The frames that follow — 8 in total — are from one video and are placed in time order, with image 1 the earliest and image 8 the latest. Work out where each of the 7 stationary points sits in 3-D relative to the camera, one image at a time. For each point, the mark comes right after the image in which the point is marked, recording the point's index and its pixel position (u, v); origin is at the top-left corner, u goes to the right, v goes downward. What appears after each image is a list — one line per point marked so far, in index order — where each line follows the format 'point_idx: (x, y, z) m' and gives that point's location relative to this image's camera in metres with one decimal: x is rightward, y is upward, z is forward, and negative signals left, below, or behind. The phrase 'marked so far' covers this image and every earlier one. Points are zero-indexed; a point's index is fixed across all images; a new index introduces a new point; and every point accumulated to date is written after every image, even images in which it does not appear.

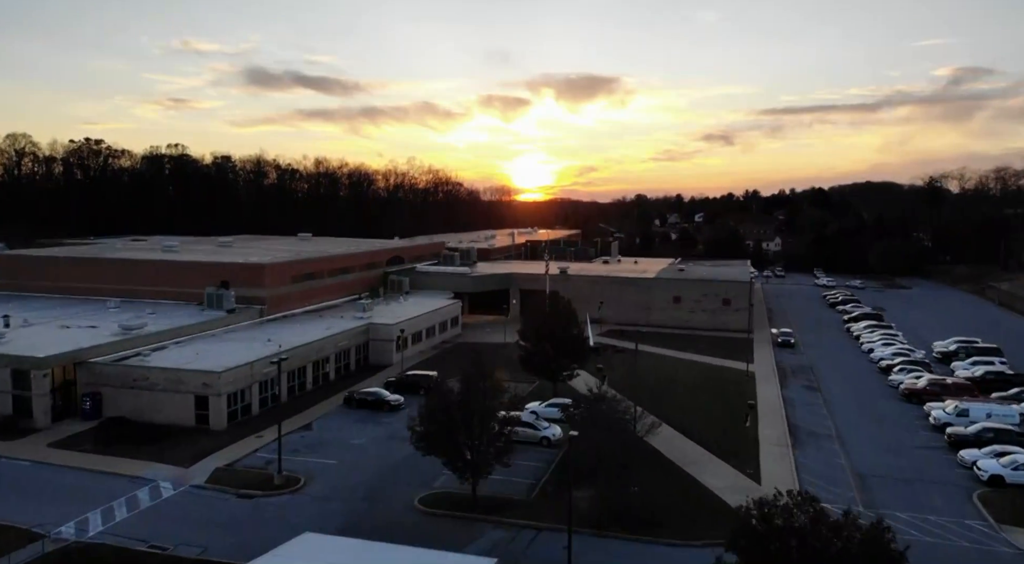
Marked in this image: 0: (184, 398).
0: (-8.7, -3.1, +18.7) m
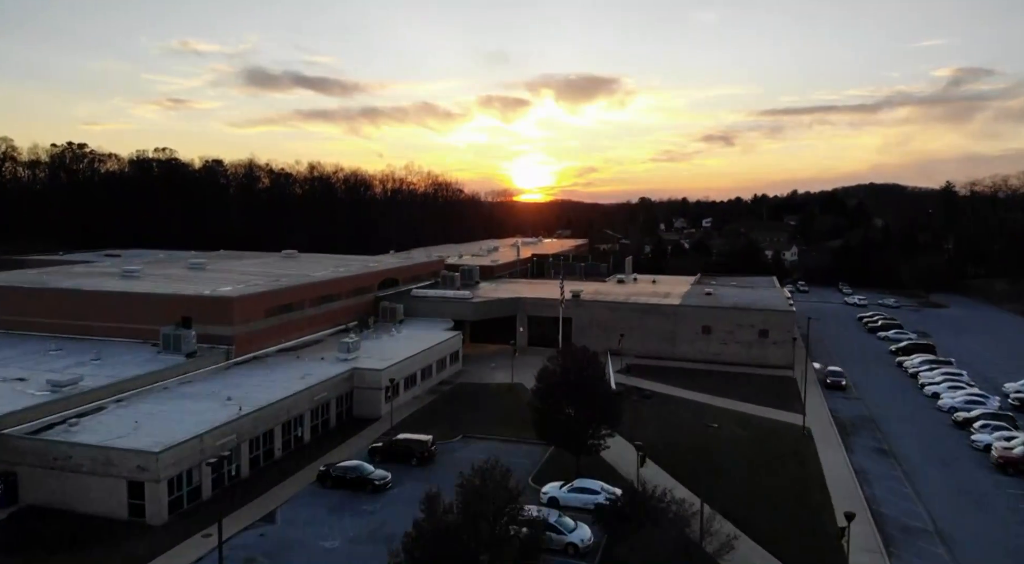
0: (-8.3, -4.2, +14.9) m
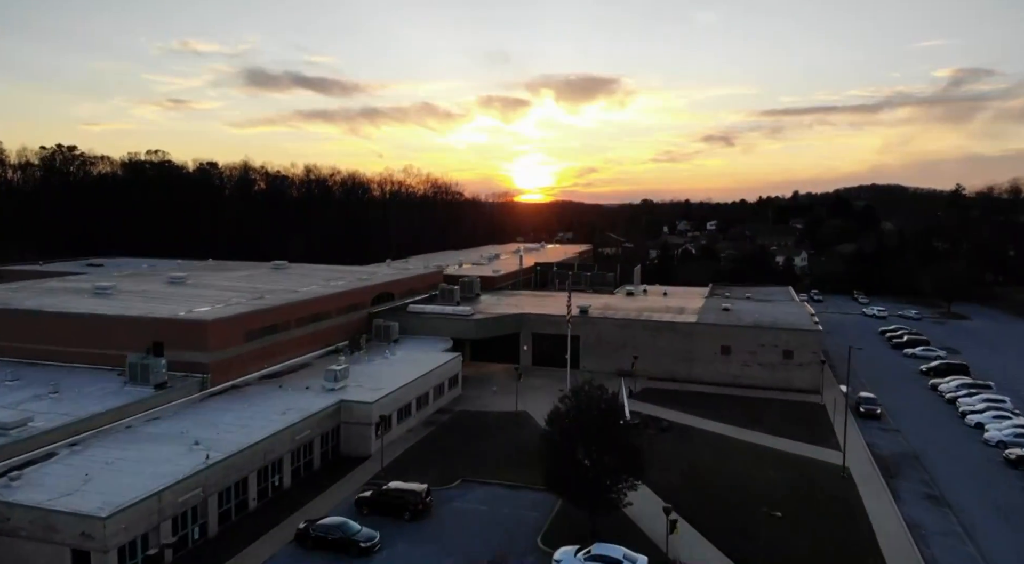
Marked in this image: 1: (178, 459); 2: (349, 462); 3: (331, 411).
0: (-8.2, -4.9, +12.7) m
1: (-7.2, -3.8, +15.2) m
2: (-4.4, -4.8, +19.0) m
3: (-4.8, -3.4, +18.9) m
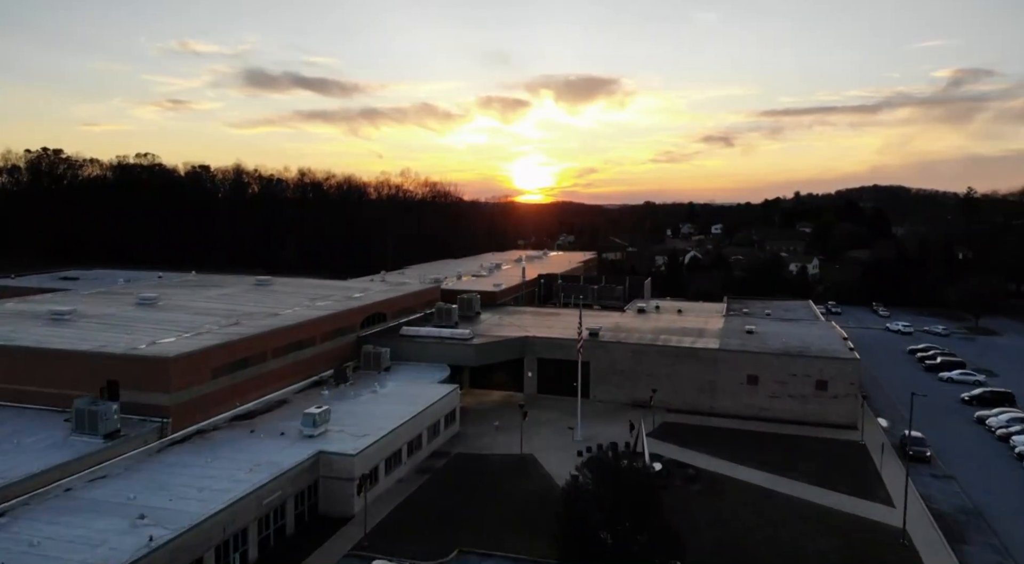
0: (-8.1, -5.6, +10.1) m
1: (-7.0, -4.6, +12.6) m
2: (-4.2, -5.6, +16.4) m
3: (-4.7, -4.2, +16.3) m
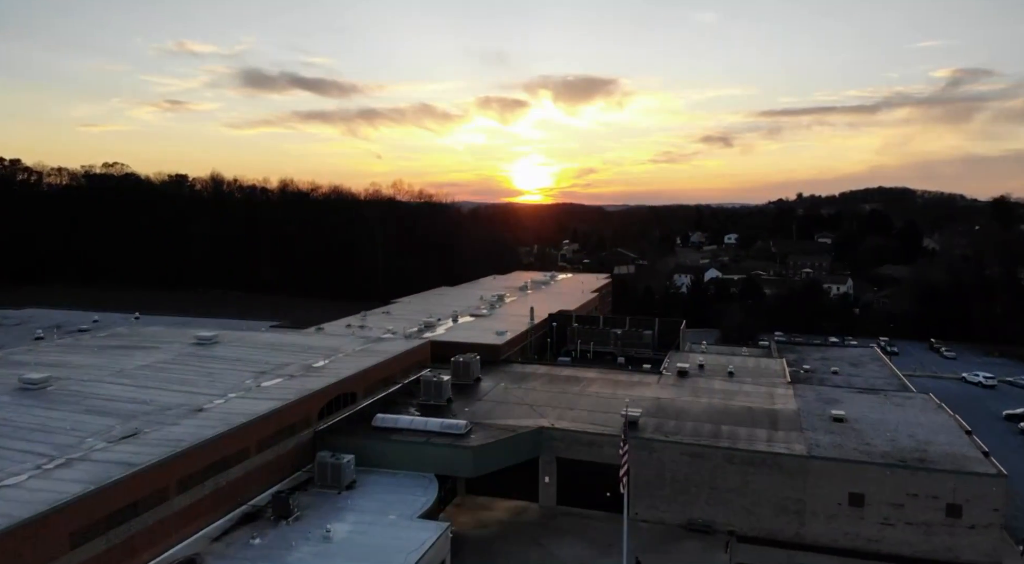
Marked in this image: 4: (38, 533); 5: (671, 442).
0: (-7.7, -7.7, +3.4) m
1: (-6.7, -6.7, +5.8) m
2: (-3.9, -7.7, +9.7) m
3: (-4.4, -6.3, +9.5) m
4: (-8.0, -4.2, +11.8) m
5: (+4.2, -4.3, +19.0) m
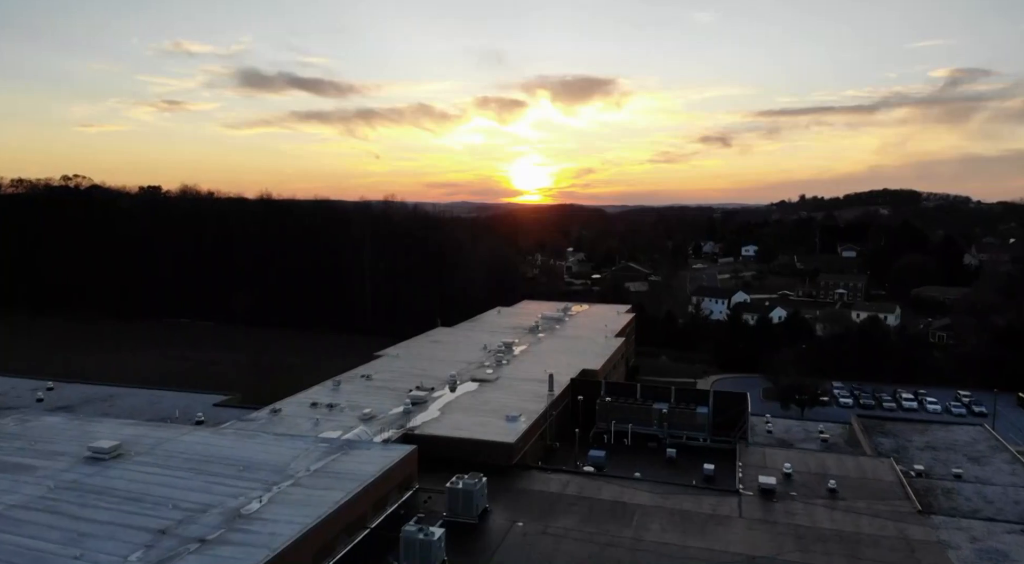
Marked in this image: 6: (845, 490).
0: (-7.1, -10.1, -4.0) m
1: (-6.1, -9.0, -1.5) m
2: (-3.3, -10.0, +2.3) m
3: (-3.8, -8.7, +2.2) m
4: (-7.5, -6.6, +4.5) m
5: (+4.7, -6.6, +11.7) m
6: (+9.5, -5.8, +20.0) m
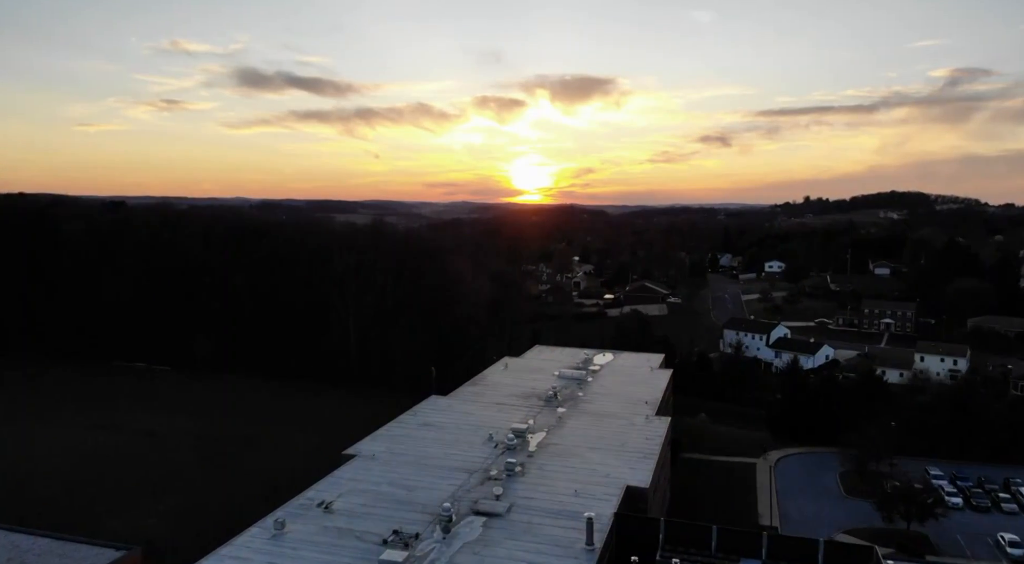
0: (-6.6, -12.8, -12.3) m
1: (-5.6, -11.7, -9.8) m
2: (-2.8, -12.7, -6.0) m
3: (-3.2, -11.3, -6.1) m
4: (-6.9, -9.2, -3.8) m
5: (+5.3, -9.3, +3.4) m
6: (+10.0, -8.5, +11.7) m
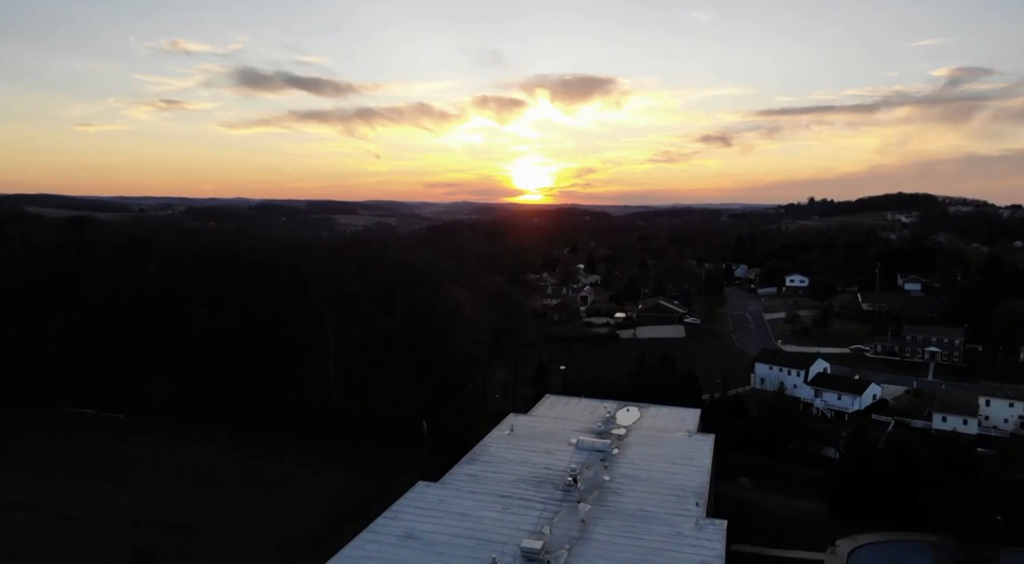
0: (-6.3, -14.9, -19.0) m
1: (-5.3, -13.8, -16.5) m
2: (-2.5, -14.8, -12.7) m
3: (-3.0, -13.4, -12.8) m
4: (-6.6, -11.3, -10.5) m
5: (+5.6, -11.4, -3.3) m
6: (+10.3, -10.5, +5.0) m
